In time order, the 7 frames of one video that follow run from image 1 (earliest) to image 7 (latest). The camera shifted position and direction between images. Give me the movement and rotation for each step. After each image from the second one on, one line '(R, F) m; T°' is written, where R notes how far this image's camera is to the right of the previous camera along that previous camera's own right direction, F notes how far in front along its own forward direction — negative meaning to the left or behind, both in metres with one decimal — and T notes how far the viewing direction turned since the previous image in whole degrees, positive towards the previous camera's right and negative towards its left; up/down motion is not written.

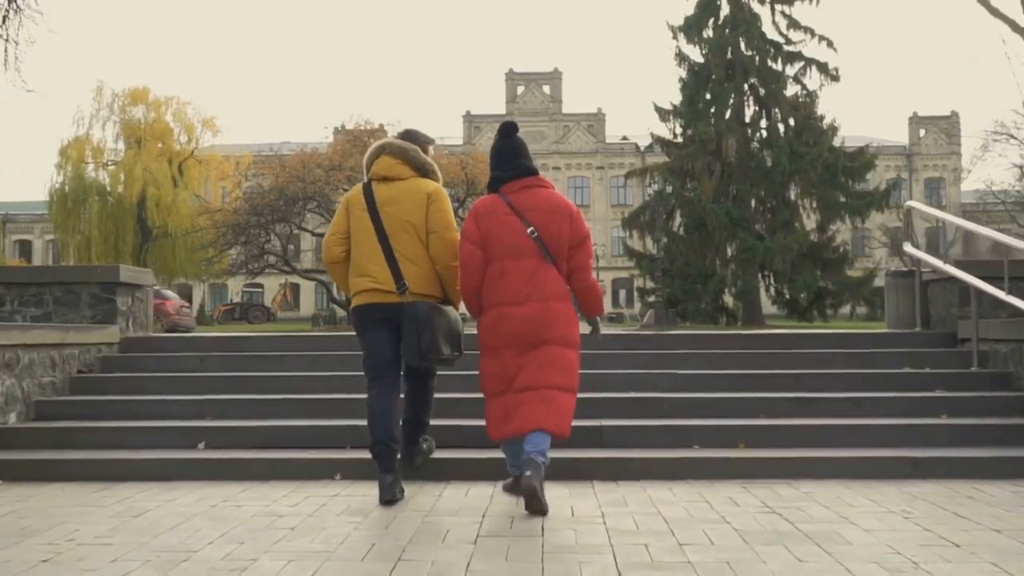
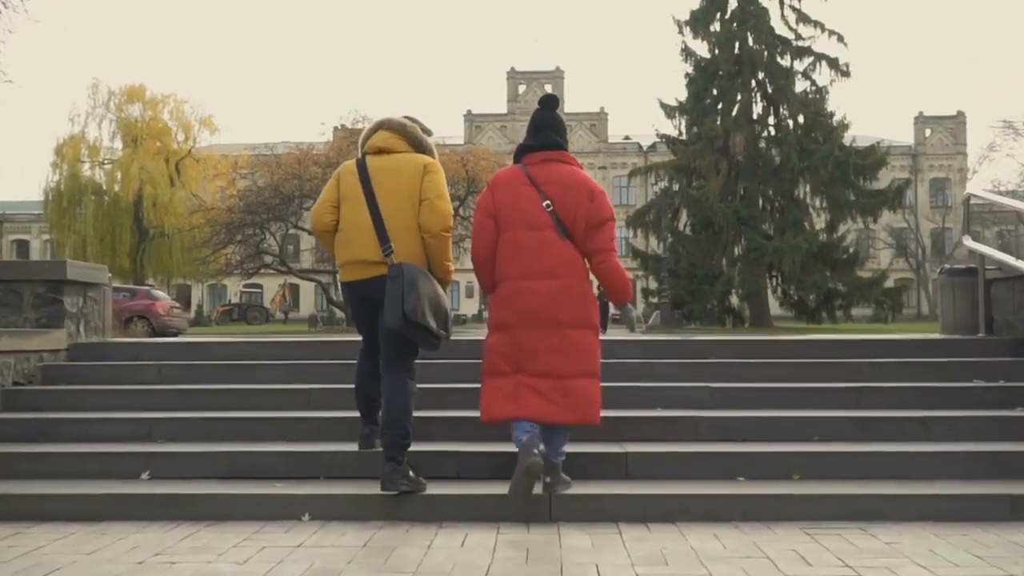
(0.0, +1.0) m; 0°
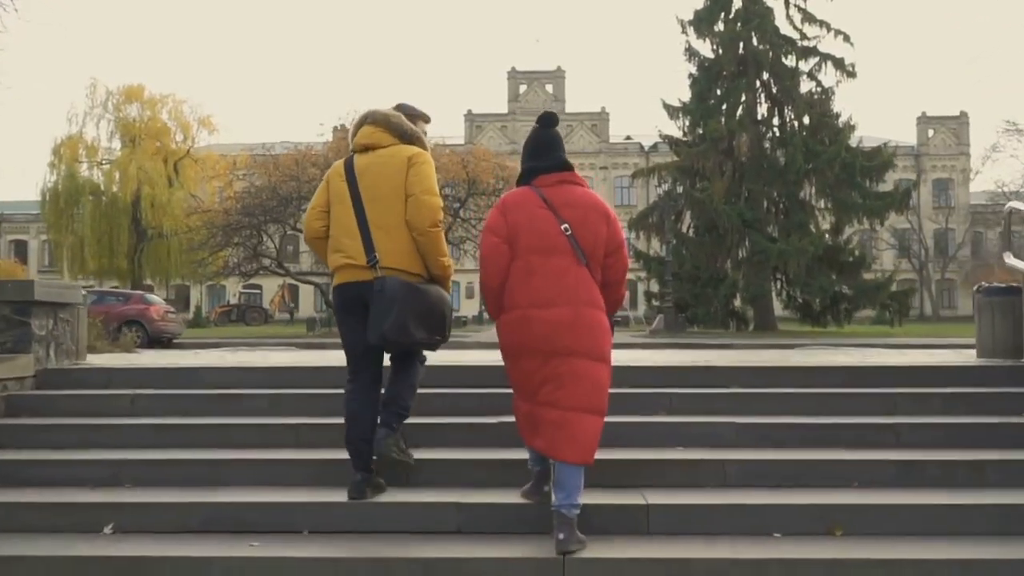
(0.0, +0.6) m; 0°
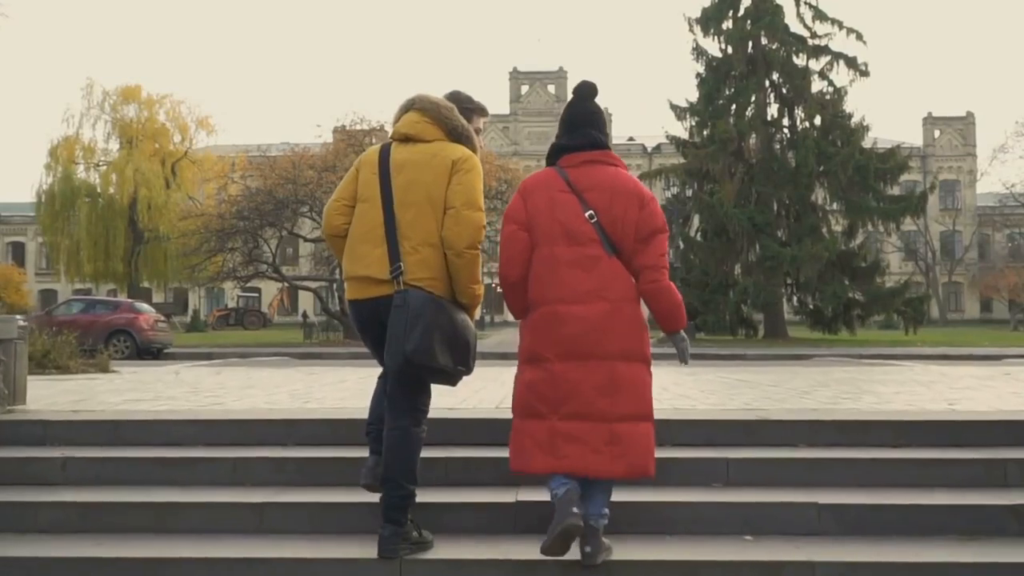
(-0.1, +1.1) m; 0°
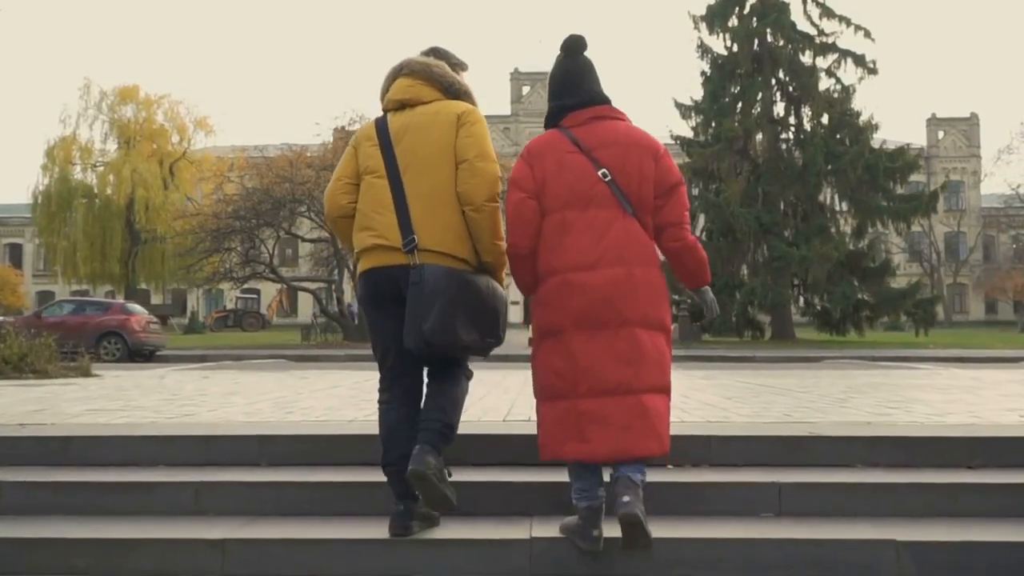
(-0.1, +0.8) m; 0°
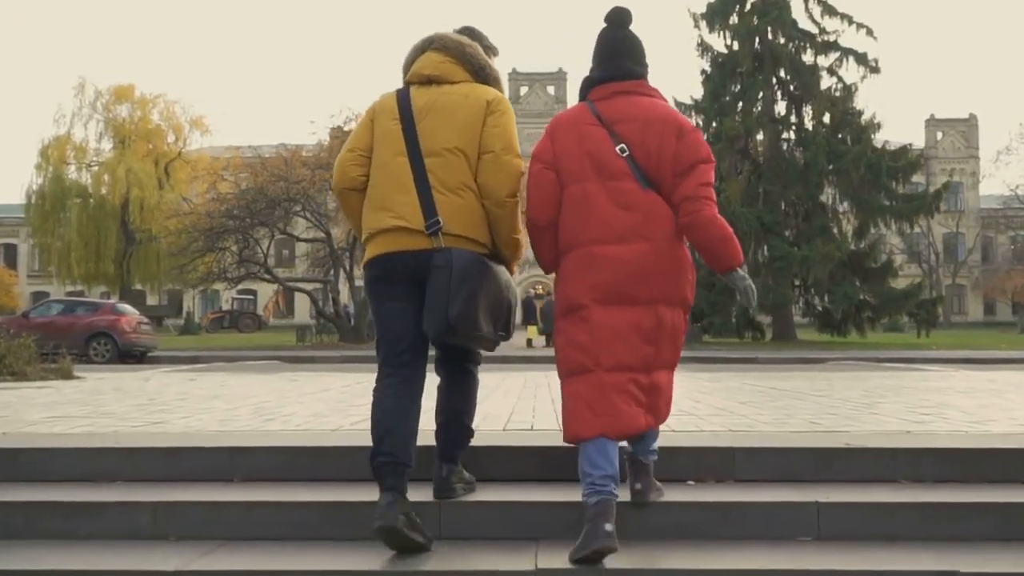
(0.0, +0.5) m; 0°
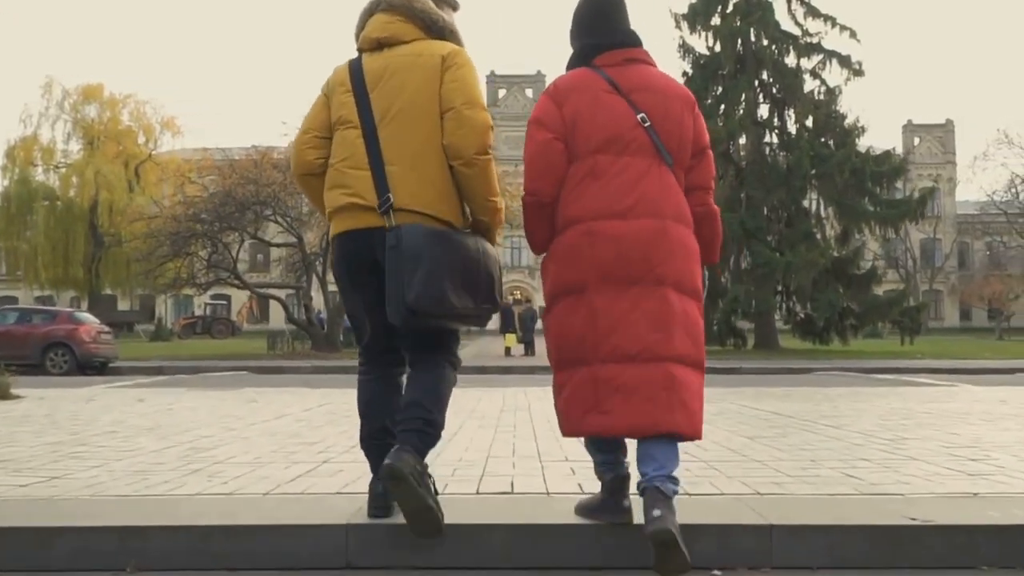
(0.0, +0.9) m; +1°
